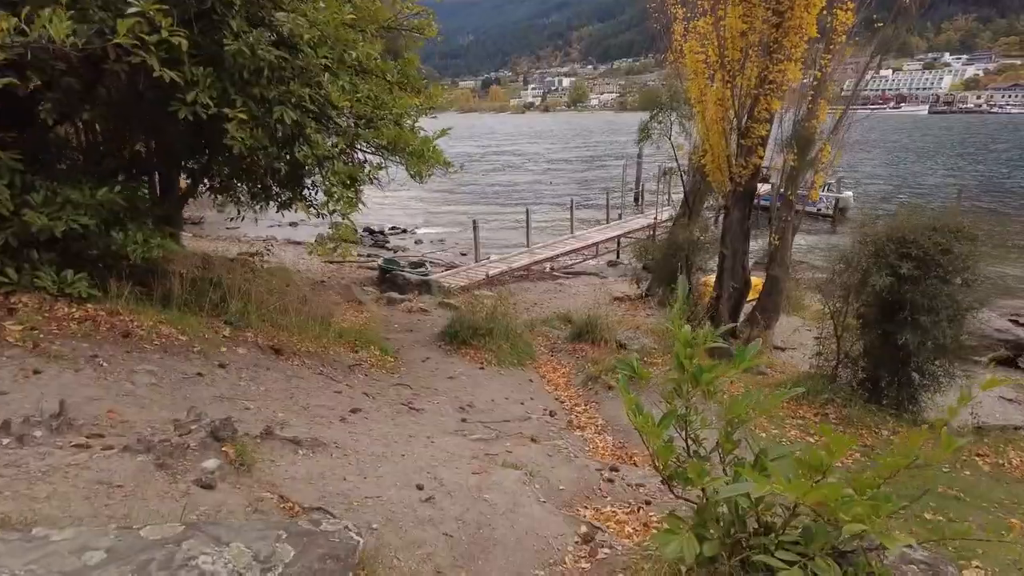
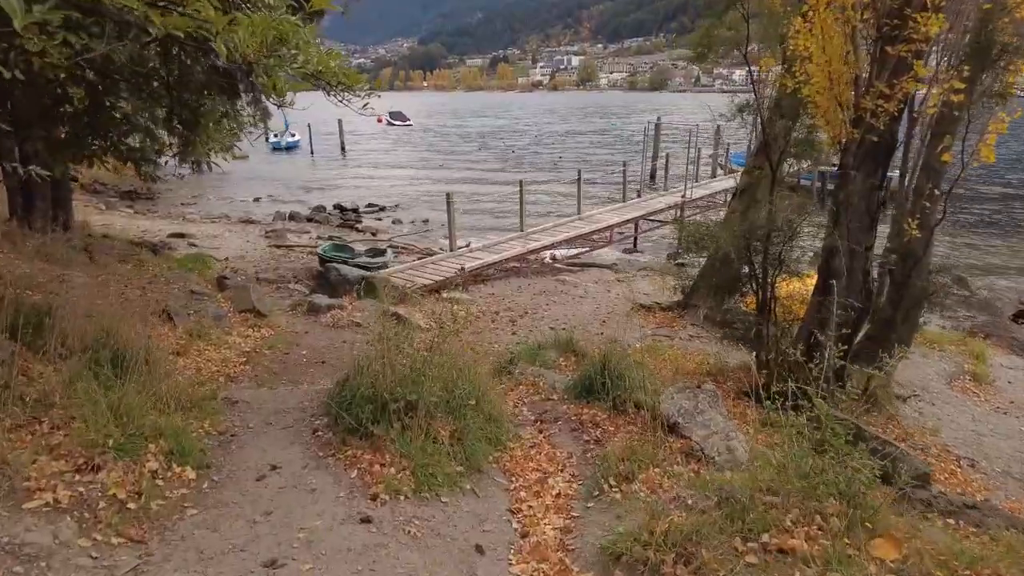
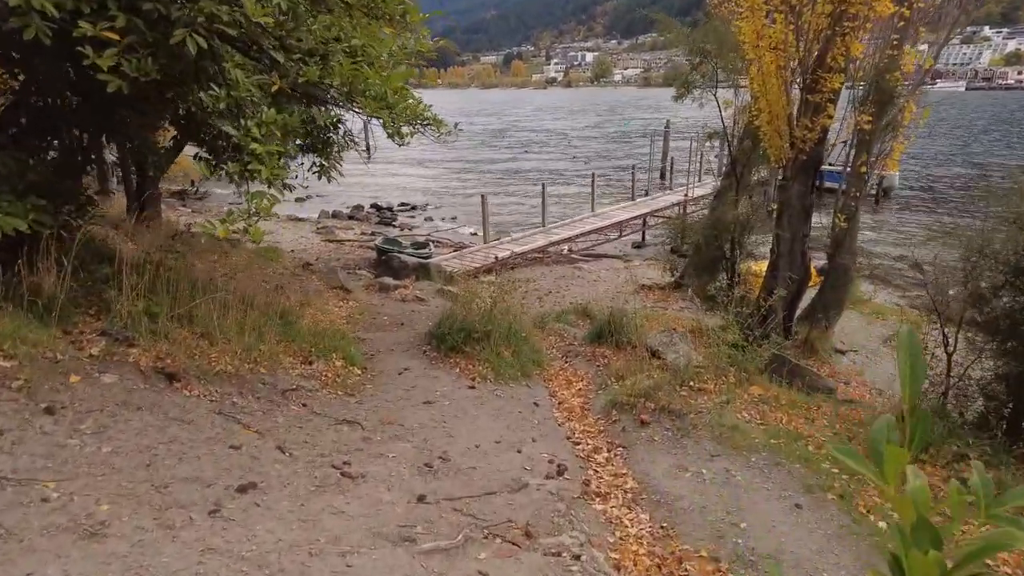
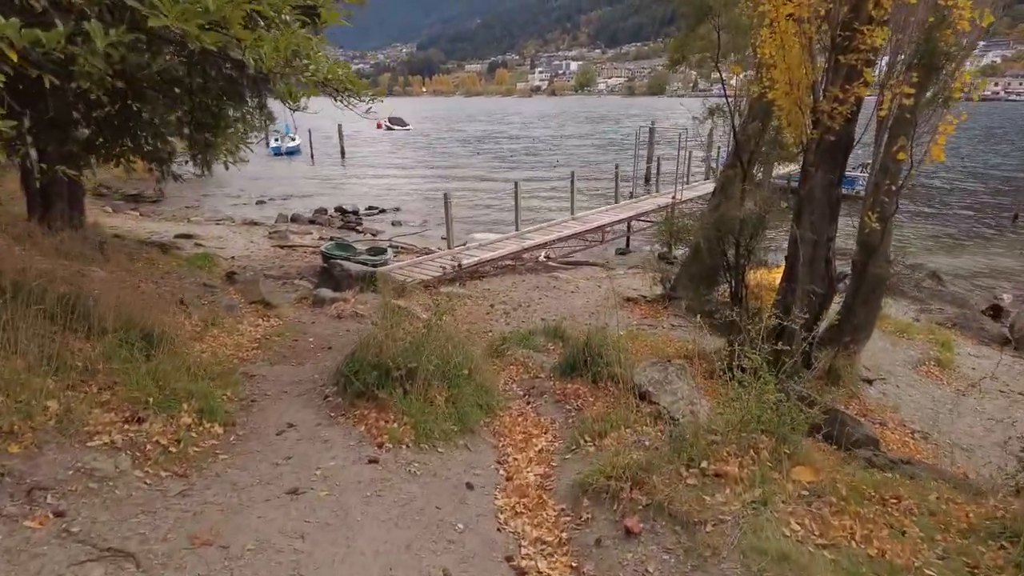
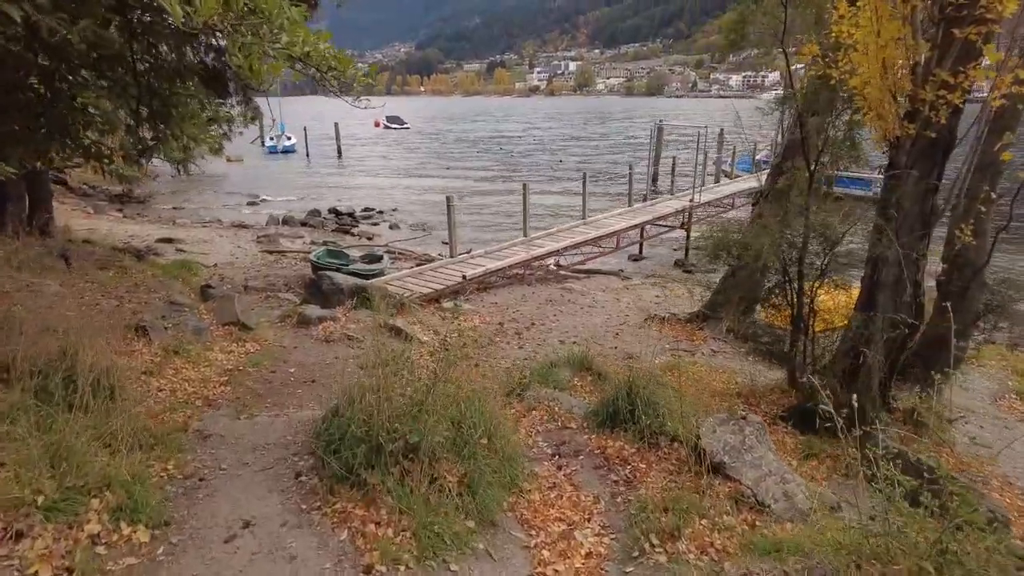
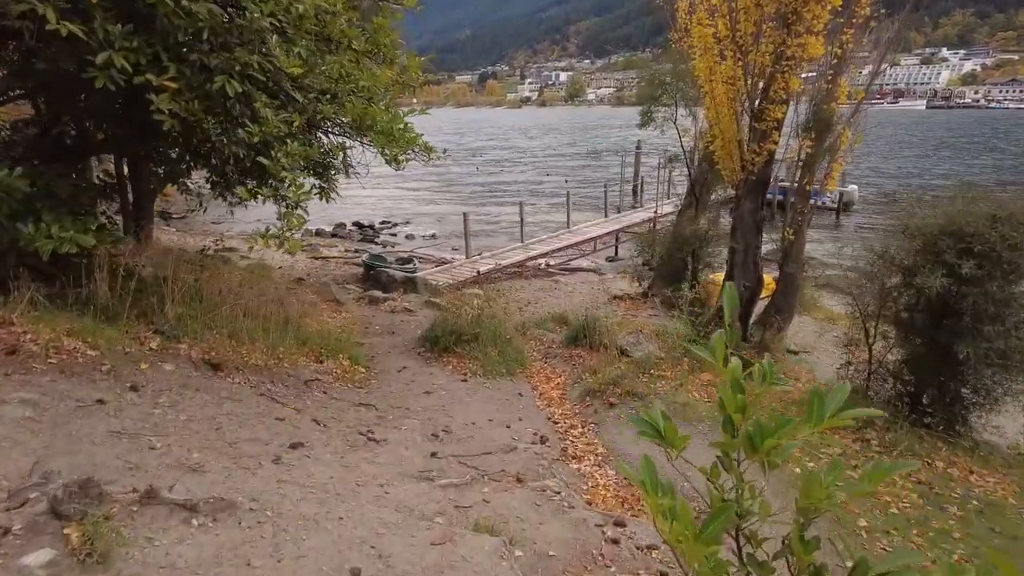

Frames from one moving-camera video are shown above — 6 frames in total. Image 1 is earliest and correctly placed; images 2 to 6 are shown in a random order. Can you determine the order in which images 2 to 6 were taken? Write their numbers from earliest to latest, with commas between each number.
6, 3, 4, 2, 5
